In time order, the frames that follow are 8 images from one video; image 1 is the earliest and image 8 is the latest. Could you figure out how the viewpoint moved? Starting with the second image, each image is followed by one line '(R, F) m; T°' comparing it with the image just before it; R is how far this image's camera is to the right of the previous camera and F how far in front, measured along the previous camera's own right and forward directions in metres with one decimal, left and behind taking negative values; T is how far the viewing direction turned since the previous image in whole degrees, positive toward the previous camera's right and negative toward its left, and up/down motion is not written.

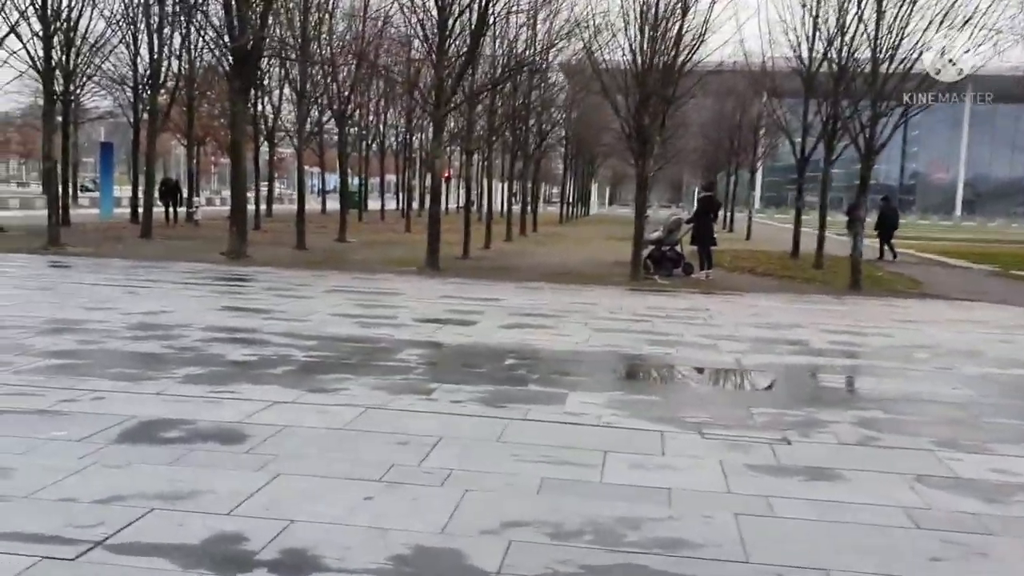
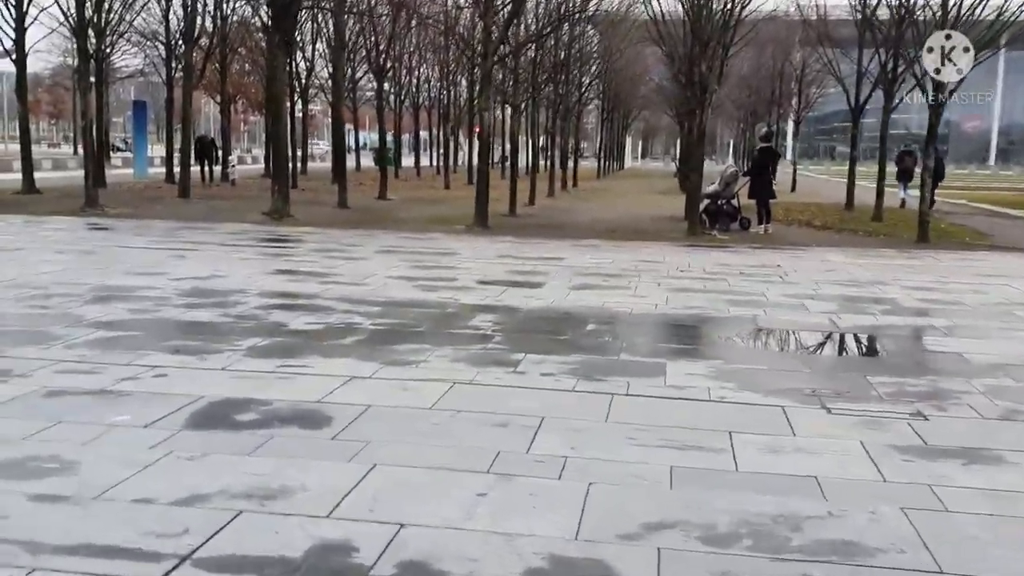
(-0.4, +0.6) m; -2°
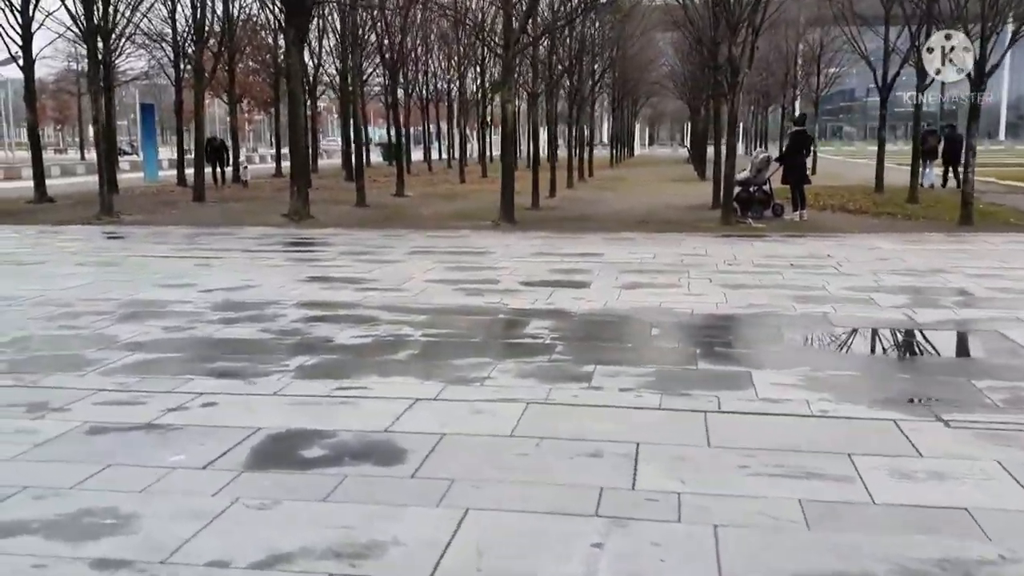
(-0.4, +0.5) m; 0°
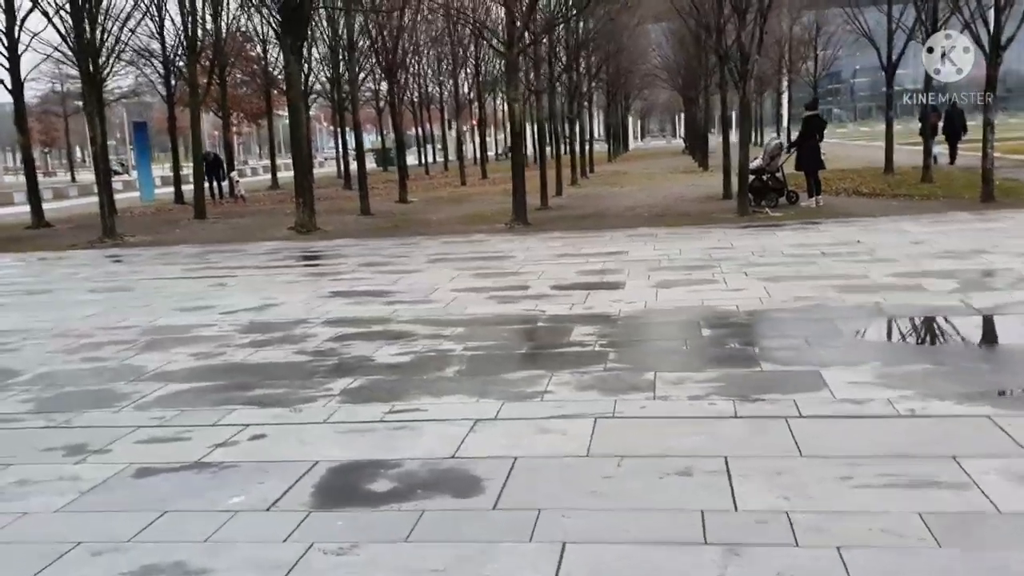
(-0.3, +0.3) m; 0°
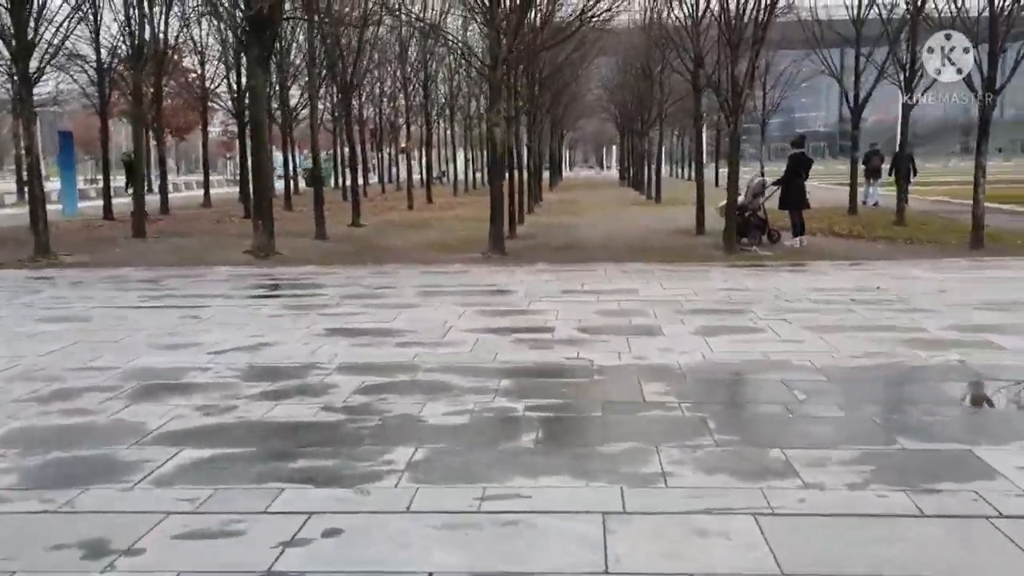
(-1.0, +1.1) m; +5°
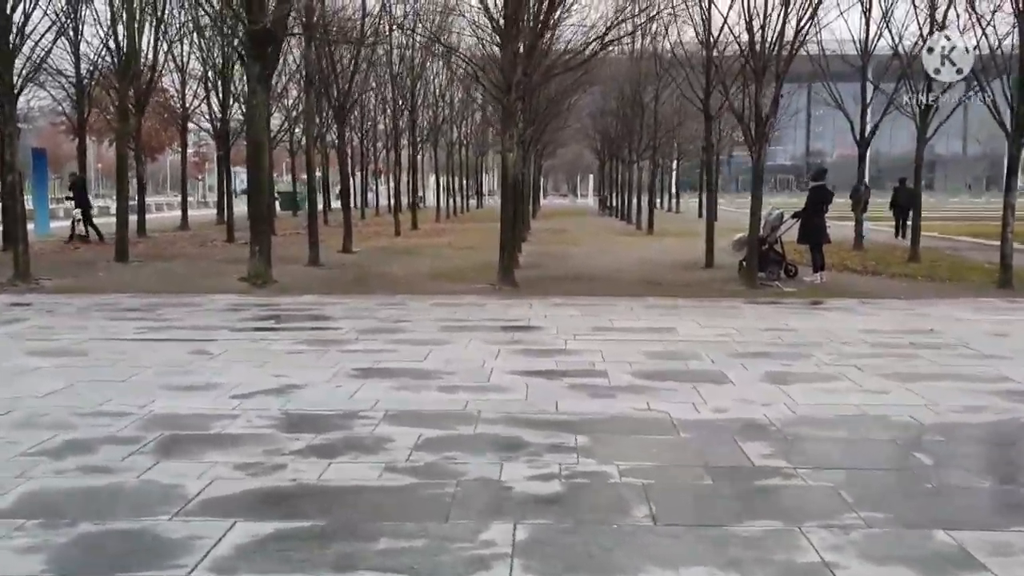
(-0.7, +0.8) m; +2°
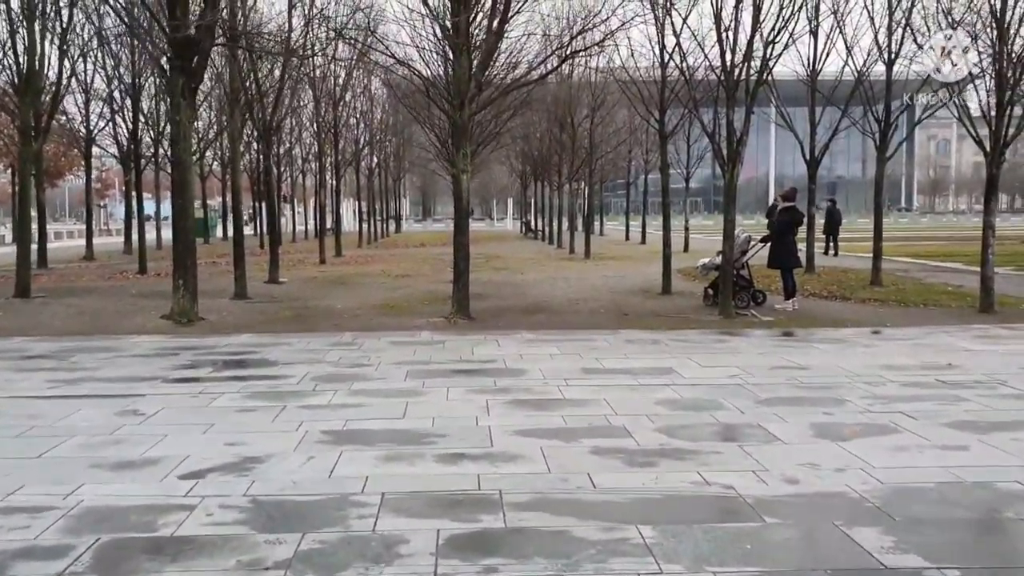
(-0.6, +1.4) m; +5°
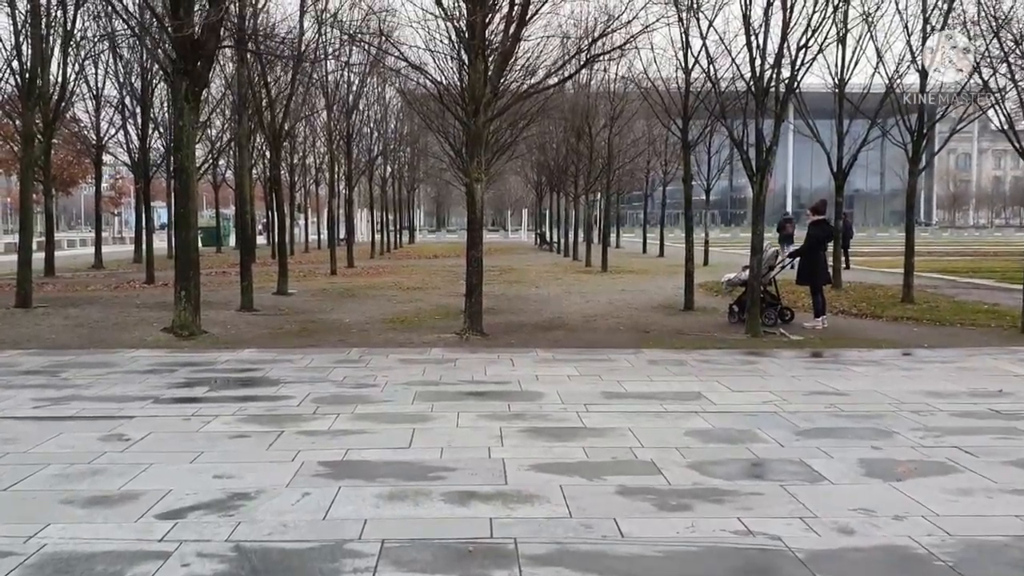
(0.0, +0.6) m; -1°
